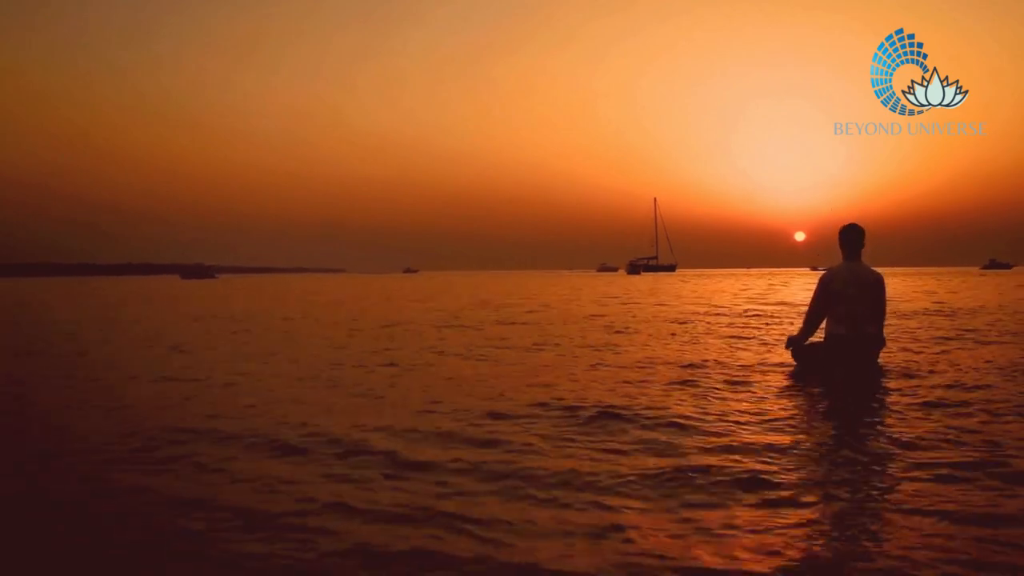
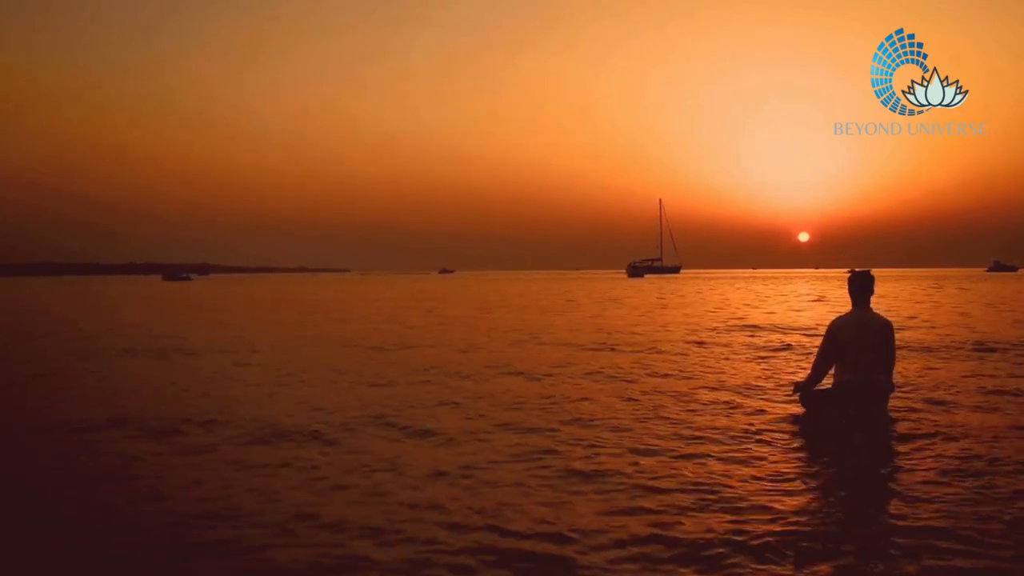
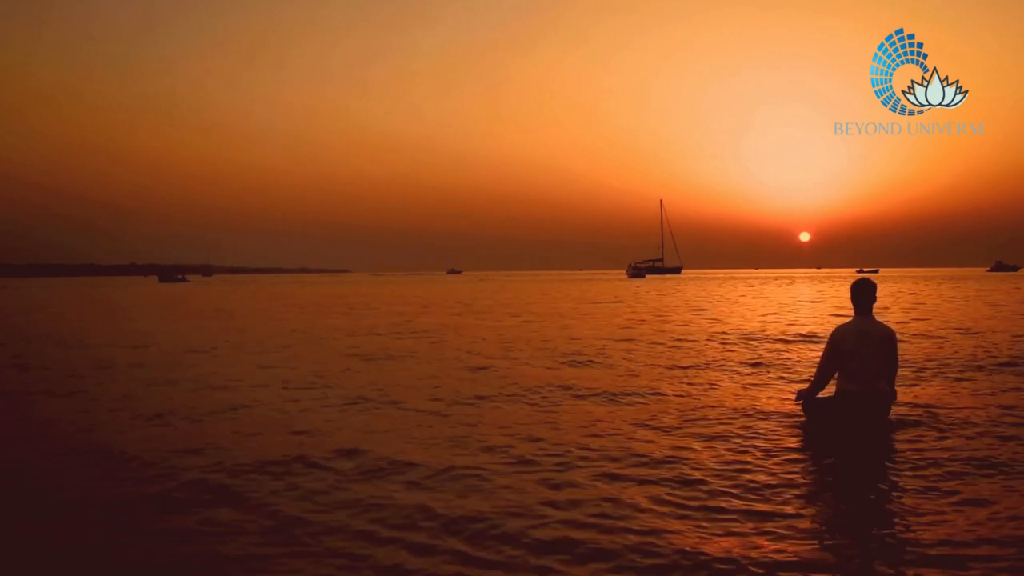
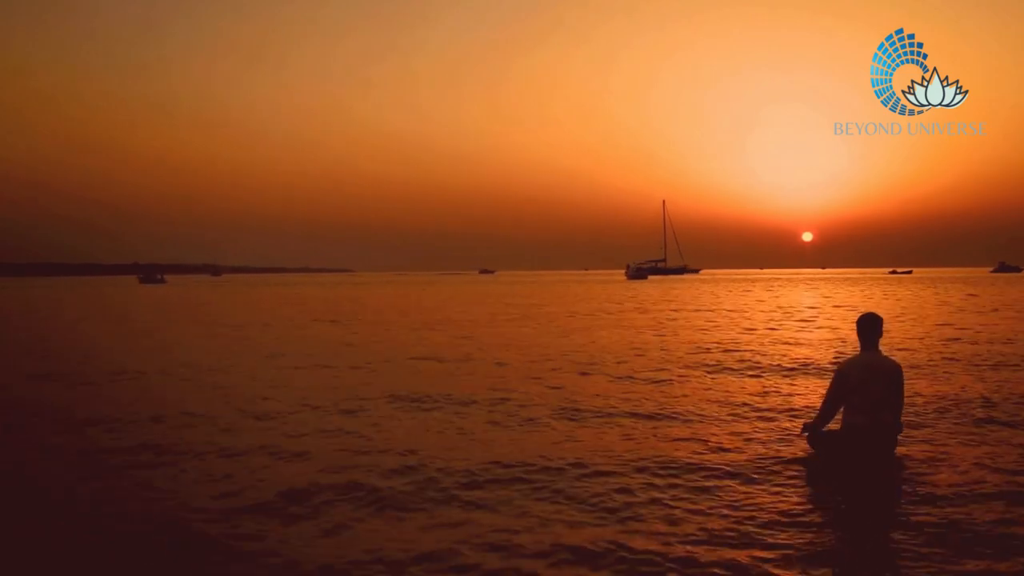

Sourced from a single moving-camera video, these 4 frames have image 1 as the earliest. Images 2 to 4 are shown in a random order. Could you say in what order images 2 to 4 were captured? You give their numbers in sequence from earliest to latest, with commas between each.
2, 3, 4
